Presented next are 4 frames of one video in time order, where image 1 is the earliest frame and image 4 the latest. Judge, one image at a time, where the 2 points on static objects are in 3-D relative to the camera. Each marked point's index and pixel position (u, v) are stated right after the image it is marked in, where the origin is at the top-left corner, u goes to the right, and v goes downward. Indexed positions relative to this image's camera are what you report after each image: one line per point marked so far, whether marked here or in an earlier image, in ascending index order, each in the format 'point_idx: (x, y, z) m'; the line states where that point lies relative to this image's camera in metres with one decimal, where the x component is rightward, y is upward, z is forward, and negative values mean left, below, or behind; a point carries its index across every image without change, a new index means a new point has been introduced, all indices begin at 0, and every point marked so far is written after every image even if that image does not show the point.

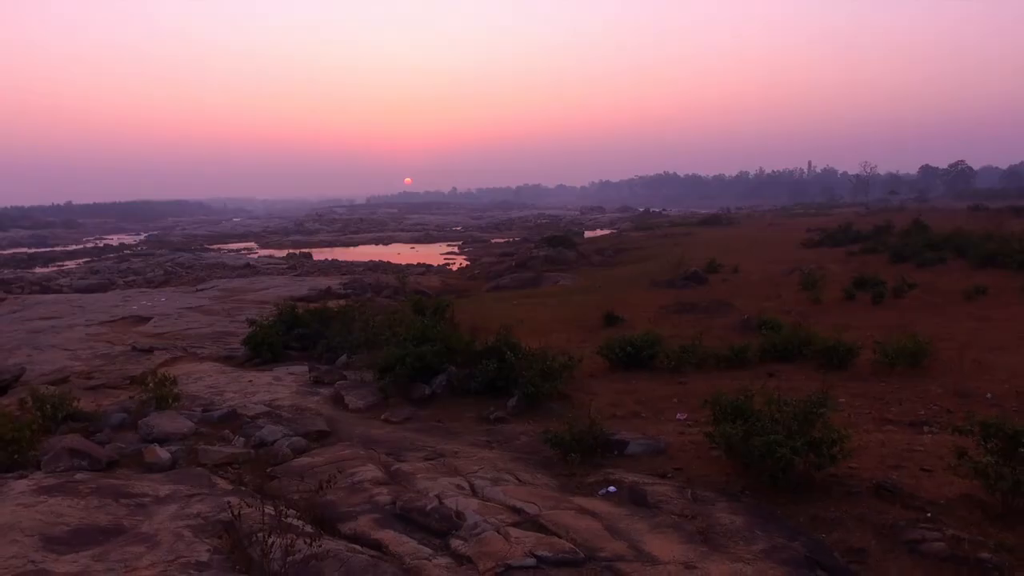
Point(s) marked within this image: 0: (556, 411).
0: (+0.4, -1.1, +6.3) m
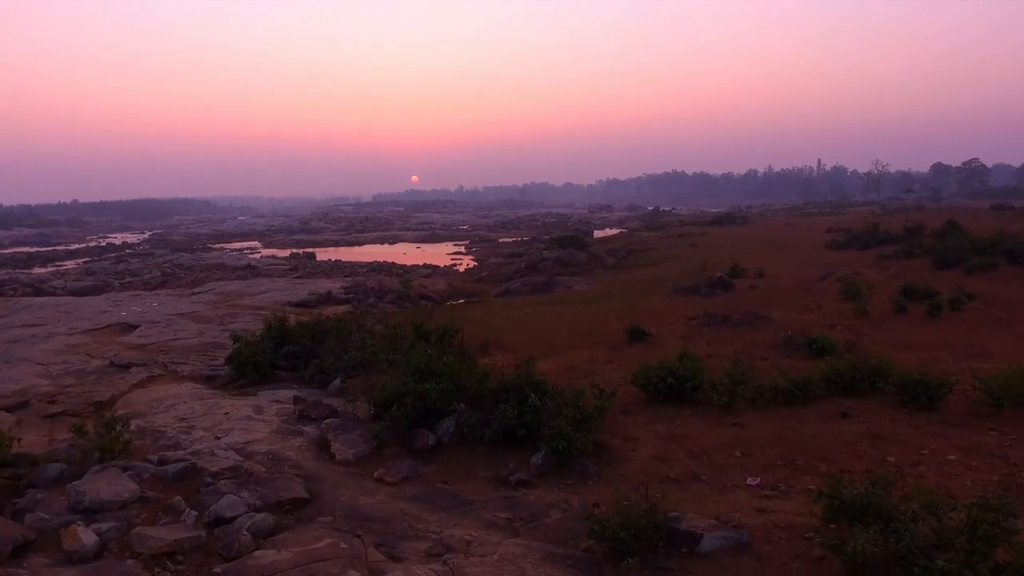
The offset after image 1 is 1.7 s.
0: (+0.5, -1.2, +5.0) m
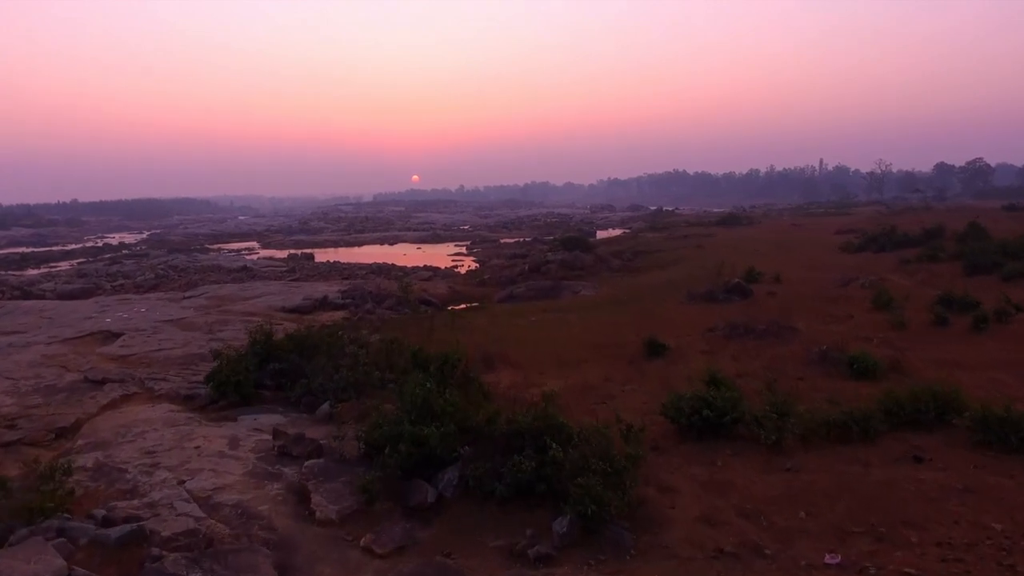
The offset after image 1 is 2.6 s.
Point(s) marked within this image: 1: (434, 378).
0: (+0.6, -1.4, +4.0) m
1: (-0.7, -0.7, +6.2) m
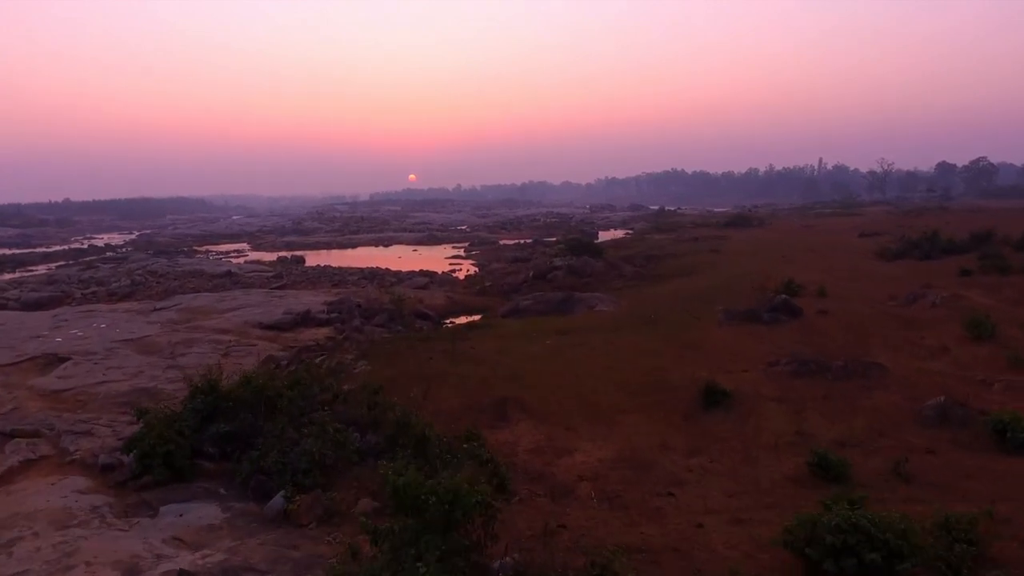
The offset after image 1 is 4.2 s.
0: (+0.9, -1.7, +1.7) m
1: (-0.4, -1.1, +3.8) m
